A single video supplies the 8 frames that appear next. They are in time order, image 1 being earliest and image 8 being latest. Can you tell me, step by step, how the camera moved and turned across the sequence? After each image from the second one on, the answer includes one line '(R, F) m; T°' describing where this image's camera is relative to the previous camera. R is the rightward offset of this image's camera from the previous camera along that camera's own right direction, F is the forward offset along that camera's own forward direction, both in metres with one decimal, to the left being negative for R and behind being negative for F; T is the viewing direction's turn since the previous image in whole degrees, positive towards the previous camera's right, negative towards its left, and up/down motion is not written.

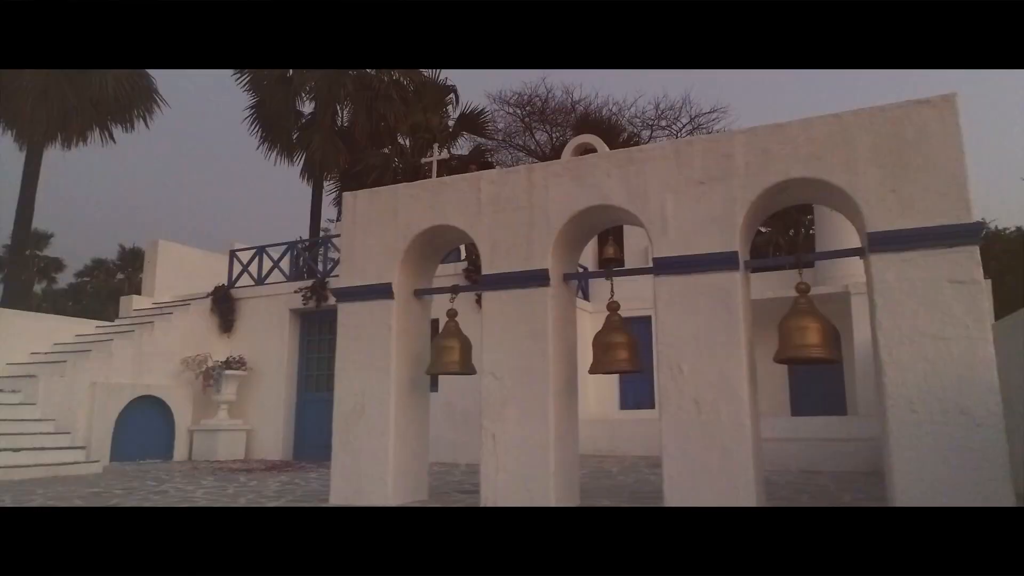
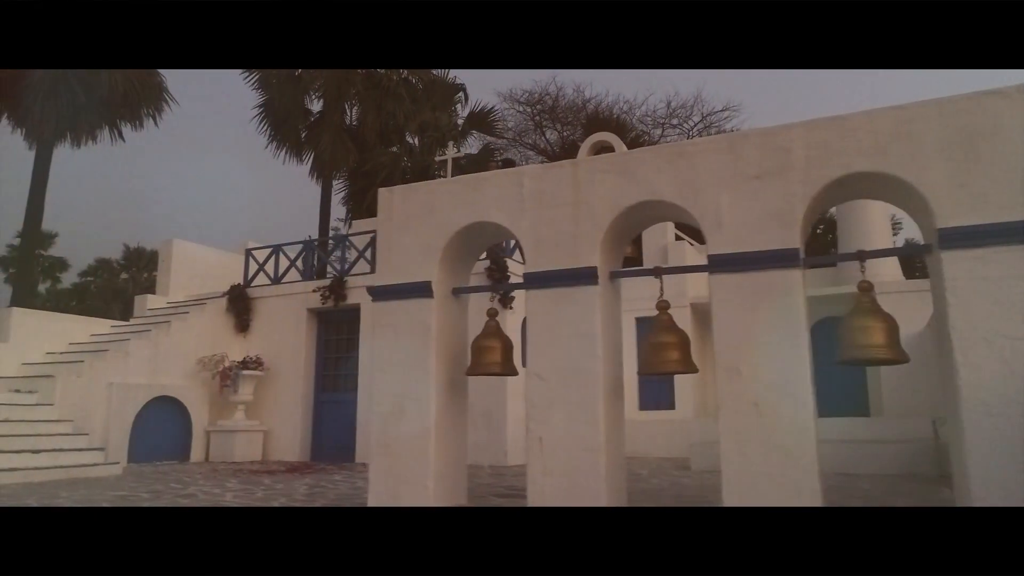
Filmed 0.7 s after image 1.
(-0.2, +0.1) m; 0°
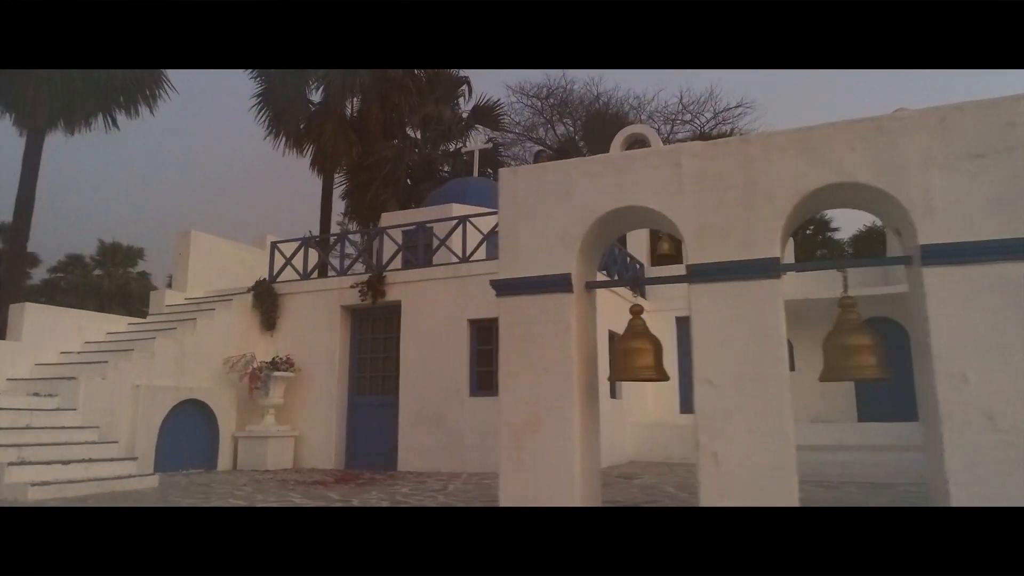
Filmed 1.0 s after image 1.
(-0.9, +0.5) m; +2°
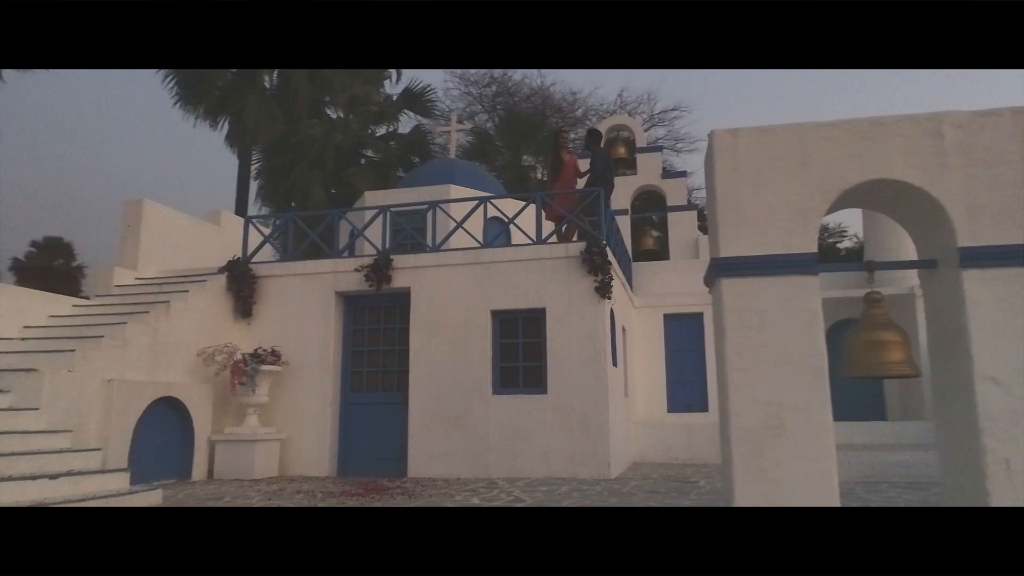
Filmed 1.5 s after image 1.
(-1.5, +0.7) m; +10°
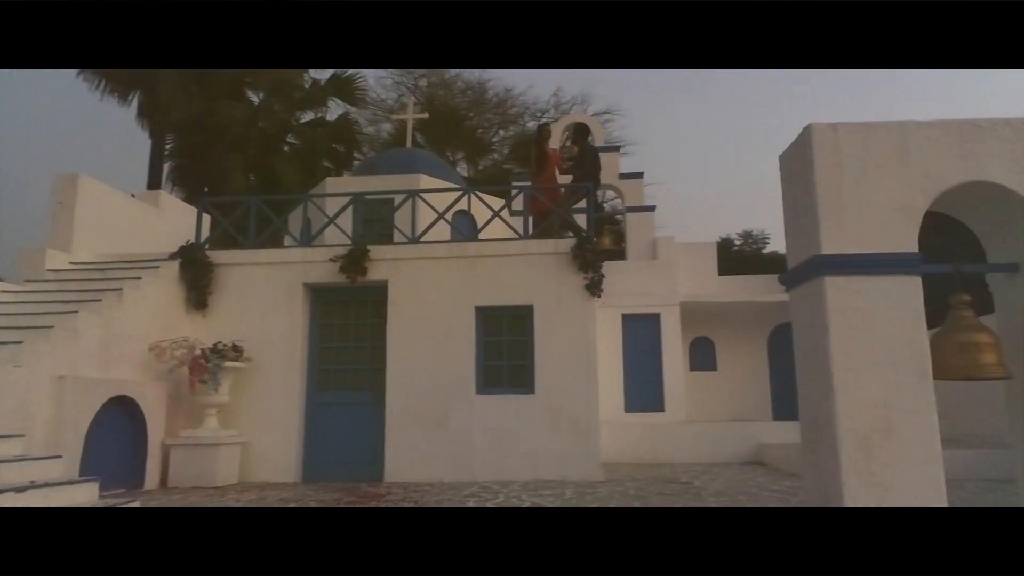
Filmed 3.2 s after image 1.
(-0.8, +0.3) m; +8°
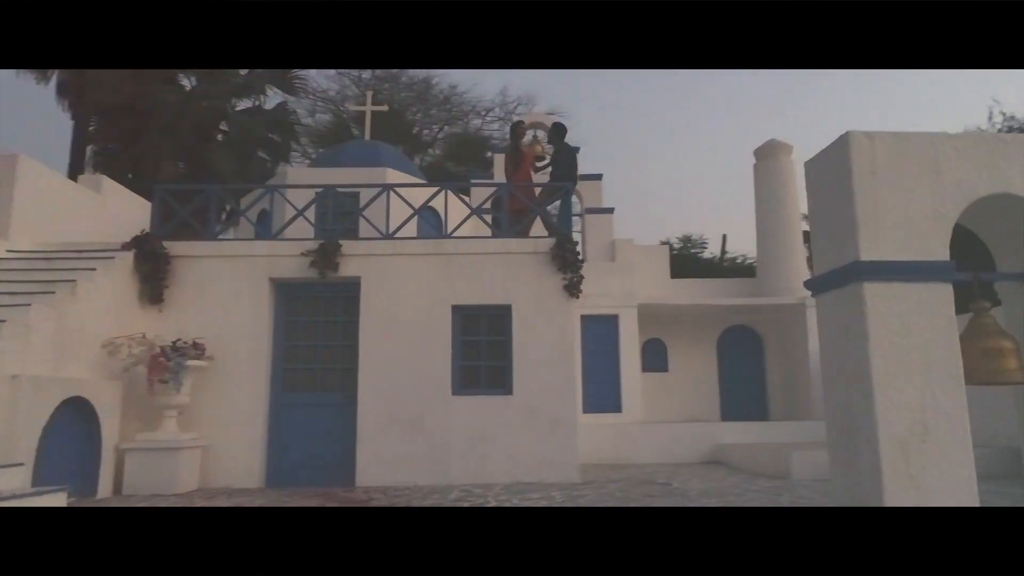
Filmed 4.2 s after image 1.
(-0.5, +0.1) m; +6°
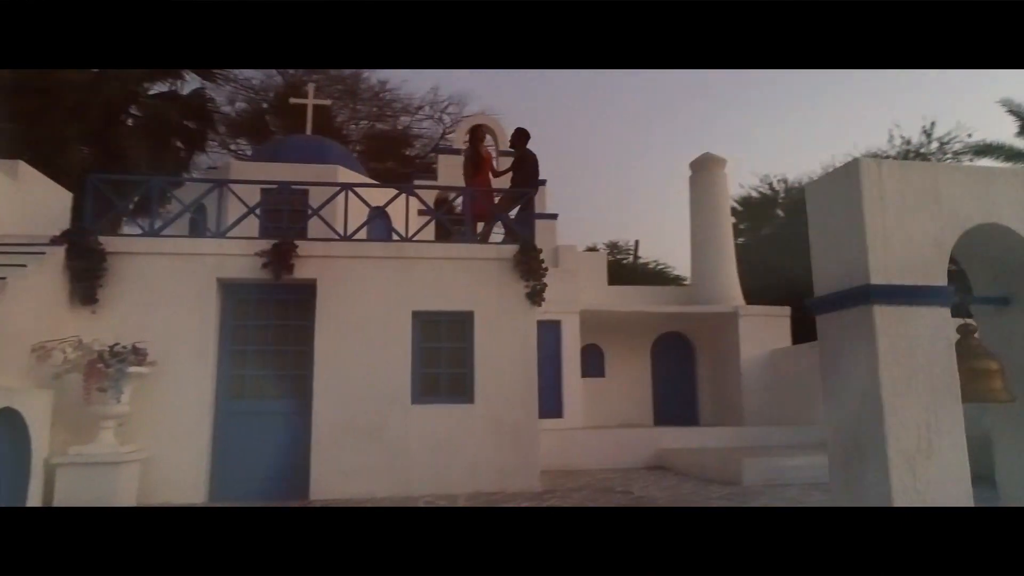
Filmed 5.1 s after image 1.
(-0.5, +0.1) m; +7°
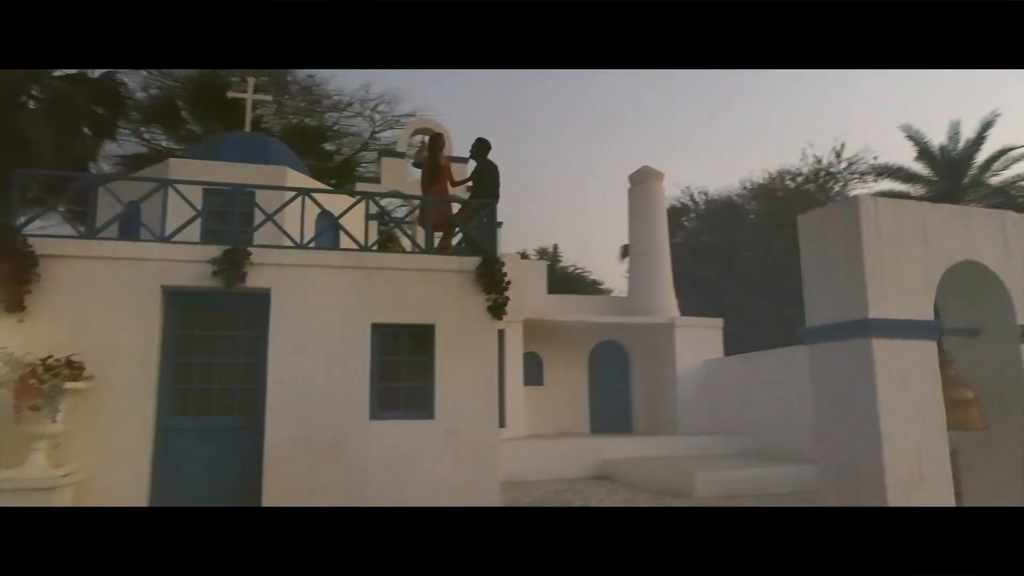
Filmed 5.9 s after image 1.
(-0.5, +0.1) m; +7°
